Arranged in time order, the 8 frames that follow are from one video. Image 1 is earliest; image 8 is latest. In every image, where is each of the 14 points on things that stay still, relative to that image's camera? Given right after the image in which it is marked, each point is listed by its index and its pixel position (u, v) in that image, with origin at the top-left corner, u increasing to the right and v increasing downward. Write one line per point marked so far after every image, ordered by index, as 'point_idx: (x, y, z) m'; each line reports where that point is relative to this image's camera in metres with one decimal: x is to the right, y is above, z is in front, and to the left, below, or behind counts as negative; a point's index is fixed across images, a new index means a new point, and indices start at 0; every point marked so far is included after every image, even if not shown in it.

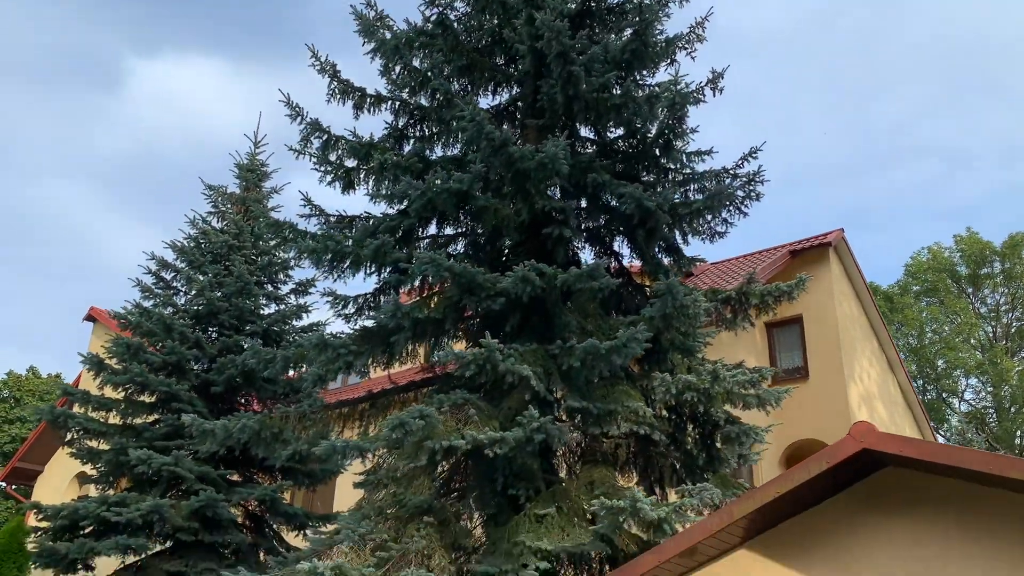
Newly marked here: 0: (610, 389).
0: (+1.0, -1.0, +8.5) m
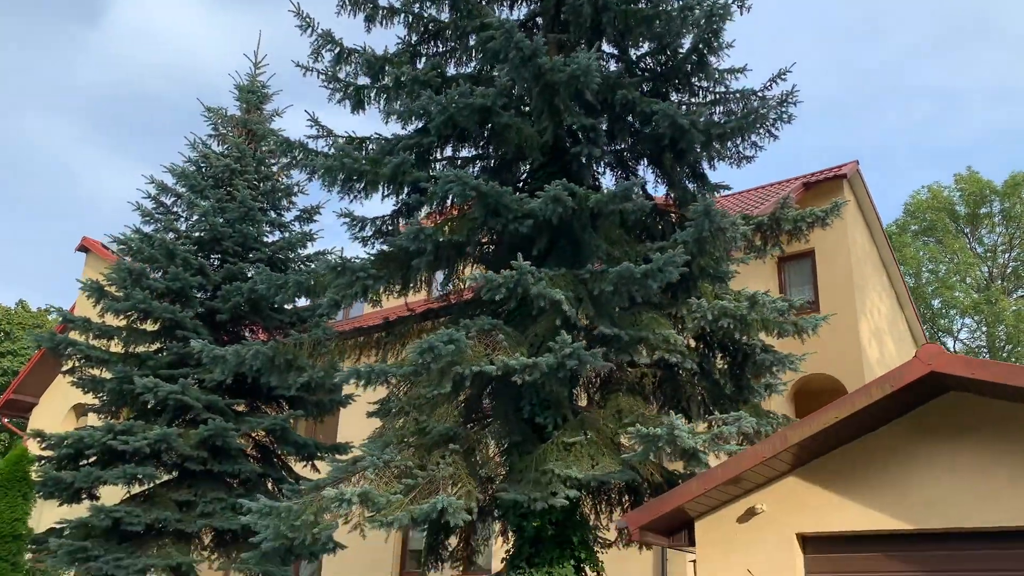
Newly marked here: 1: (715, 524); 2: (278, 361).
0: (+1.2, -0.3, +8.1) m
1: (+1.5, -1.7, +6.2) m
2: (-2.5, -0.8, +9.2) m
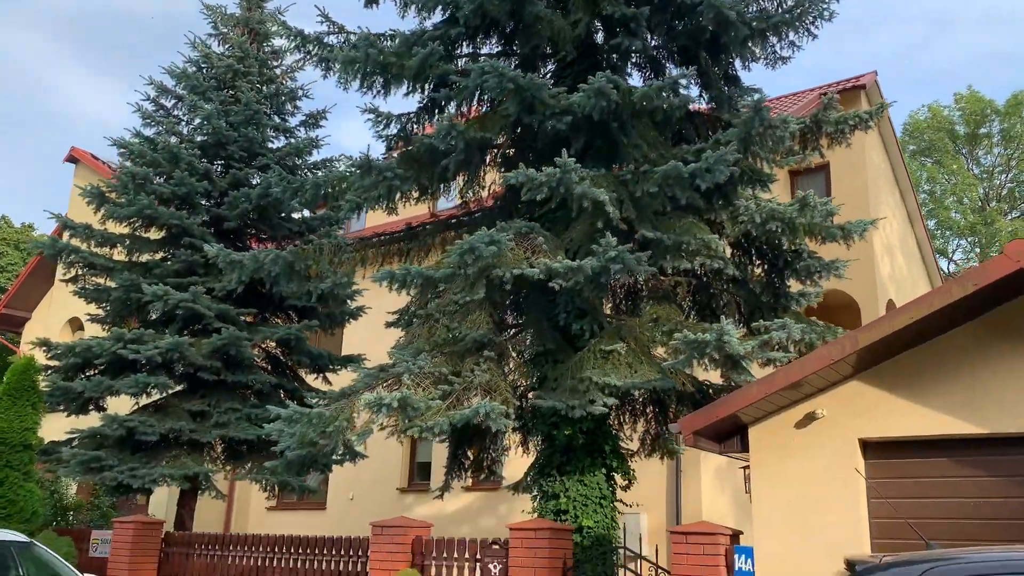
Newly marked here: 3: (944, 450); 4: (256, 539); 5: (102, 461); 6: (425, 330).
0: (+1.5, +0.6, +7.8) m
1: (+1.8, -1.0, +6.0) m
2: (-2.2, +0.2, +8.8) m
3: (+2.8, -1.0, +5.6) m
4: (-2.7, -2.6, +9.0) m
5: (-4.7, -2.0, +10.1) m
6: (-0.8, -0.4, +8.0) m
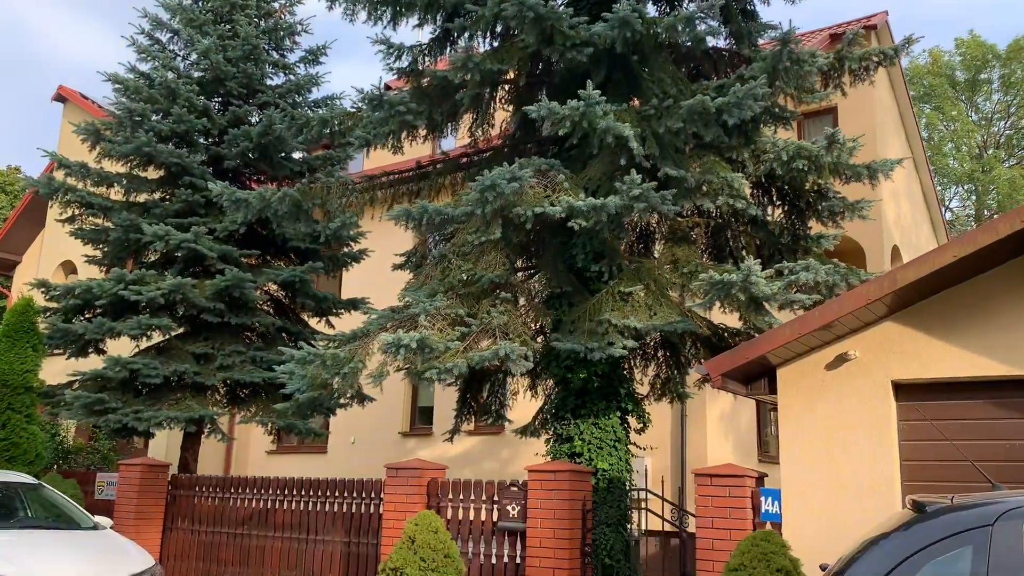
0: (+1.7, +1.1, +7.6) m
1: (+2.0, -0.6, +5.9) m
2: (-2.0, +0.8, +8.6) m
3: (+2.9, -0.7, +5.5) m
4: (-2.5, -2.0, +8.9) m
5: (-4.6, -1.3, +9.9) m
6: (-0.7, +0.2, +7.8) m
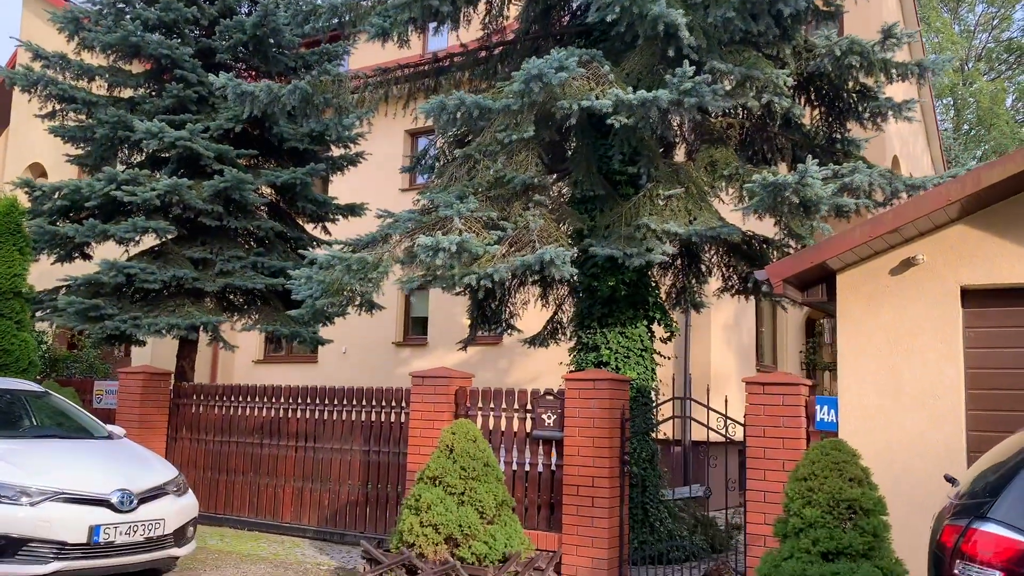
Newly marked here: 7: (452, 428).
0: (+1.9, +1.9, +7.1) m
1: (+2.3, +0.1, +5.6) m
2: (-1.8, +1.7, +8.0) m
3: (+3.3, -0.1, +5.3) m
4: (-2.3, -1.0, +8.7) m
5: (-4.5, -0.2, +9.5) m
6: (-0.4, +1.0, +7.4) m
7: (-0.4, -1.0, +6.3) m
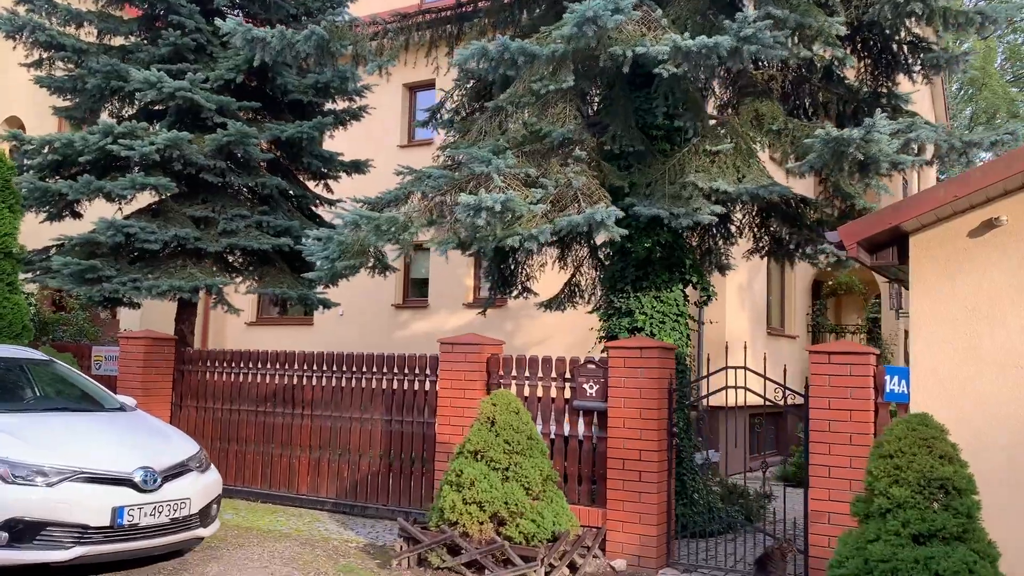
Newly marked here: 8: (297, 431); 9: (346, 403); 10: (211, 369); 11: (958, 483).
0: (+2.2, +2.2, +6.7) m
1: (+2.6, +0.3, +5.3) m
2: (-1.5, +2.1, +7.5) m
3: (+3.6, +0.1, +5.0) m
4: (-2.1, -0.6, +8.2) m
5: (-4.2, +0.2, +9.0) m
6: (-0.1, +1.3, +6.9) m
7: (-0.1, -0.7, +5.9) m
8: (-2.0, -1.3, +8.1) m
9: (-1.5, -1.0, +7.8) m
10: (-3.0, -0.8, +8.7) m
11: (+2.2, -1.0, +4.3) m
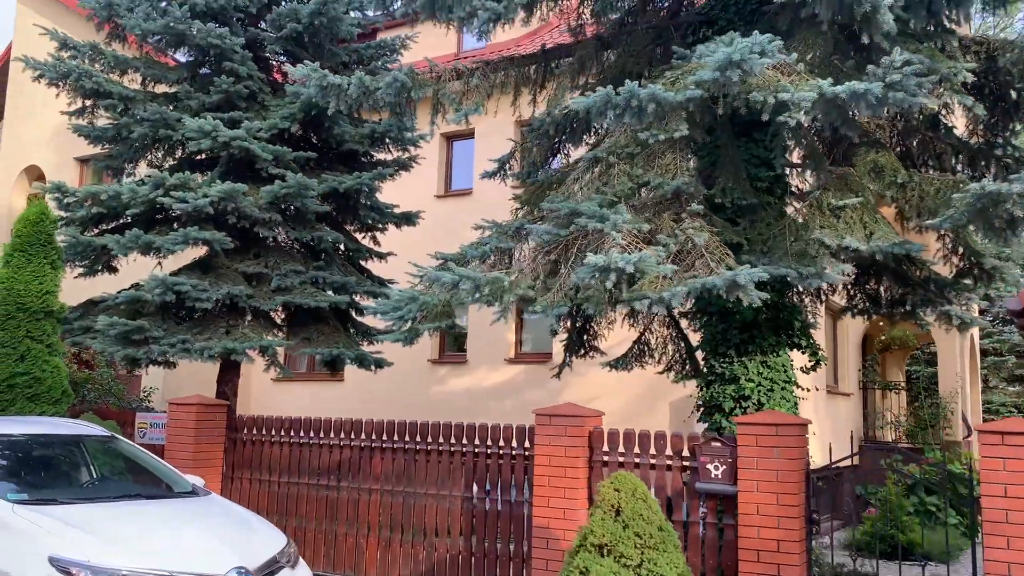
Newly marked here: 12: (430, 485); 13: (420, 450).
0: (+3.0, +1.8, +6.2) m
1: (+3.3, -0.1, +4.7) m
2: (-0.8, +1.5, +7.0) m
3: (+4.3, -0.2, +4.4) m
4: (-1.4, -1.2, +7.6) m
5: (-3.5, -0.4, +8.4) m
6: (+0.6, +0.8, +6.4) m
7: (+0.6, -1.2, +5.2) m
8: (-1.3, -1.9, +7.4) m
9: (-0.8, -1.6, +7.2) m
10: (-2.3, -1.4, +8.1) m
11: (+3.0, -1.3, +3.7) m
12: (-0.7, -1.6, +7.1) m
13: (-0.8, -1.4, +7.2) m
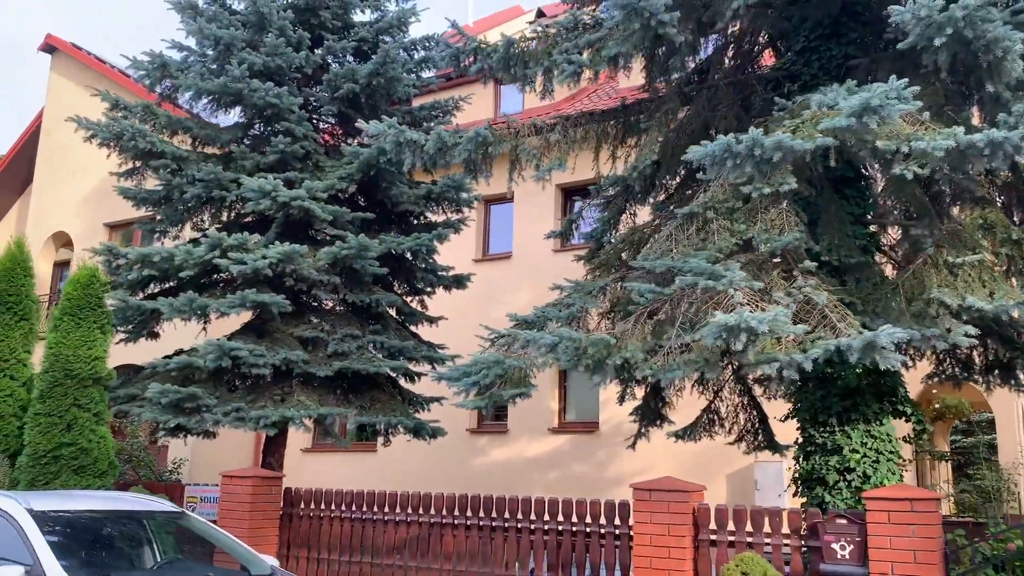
0: (+3.6, +1.3, +5.9) m
1: (+4.0, -0.4, +4.3) m
2: (-0.1, +1.1, +6.7) m
3: (+5.0, -0.5, +4.0) m
4: (-0.7, -1.7, +7.1) m
5: (-2.9, -1.0, +7.9) m
6: (+1.3, +0.4, +6.0) m
7: (+1.3, -1.5, +4.8) m
8: (-0.6, -2.4, +6.9) m
9: (-0.1, -2.1, +6.7) m
10: (-1.6, -2.0, +7.6) m
11: (+3.6, -1.5, +3.2) m
12: (0.0, -2.1, +6.6) m
13: (-0.1, -1.9, +6.7) m
